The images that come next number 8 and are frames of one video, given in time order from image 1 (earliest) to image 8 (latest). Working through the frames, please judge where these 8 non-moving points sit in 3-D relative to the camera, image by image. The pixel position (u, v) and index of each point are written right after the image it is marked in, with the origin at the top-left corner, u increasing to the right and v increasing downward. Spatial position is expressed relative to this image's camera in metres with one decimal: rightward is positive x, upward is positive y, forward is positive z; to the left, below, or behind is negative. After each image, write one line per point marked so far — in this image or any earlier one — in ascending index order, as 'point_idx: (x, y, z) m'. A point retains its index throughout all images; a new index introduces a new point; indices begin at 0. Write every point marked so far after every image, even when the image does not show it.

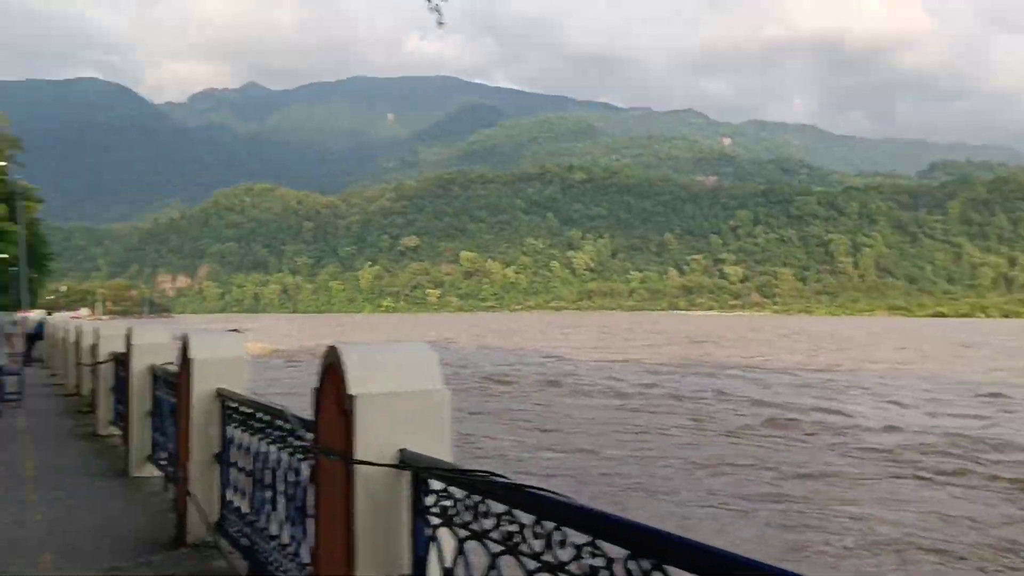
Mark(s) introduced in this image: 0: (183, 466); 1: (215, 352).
0: (-2.3, -1.3, +6.6) m
1: (-2.1, -0.5, +6.5) m
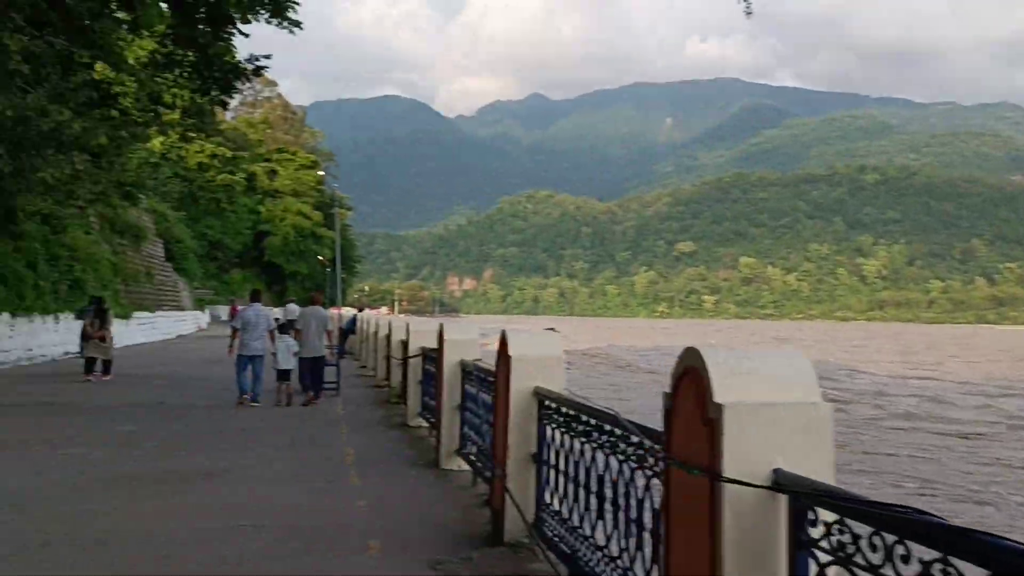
0: (-0.1, -1.2, +6.5) m
1: (+0.2, -0.4, +6.4) m
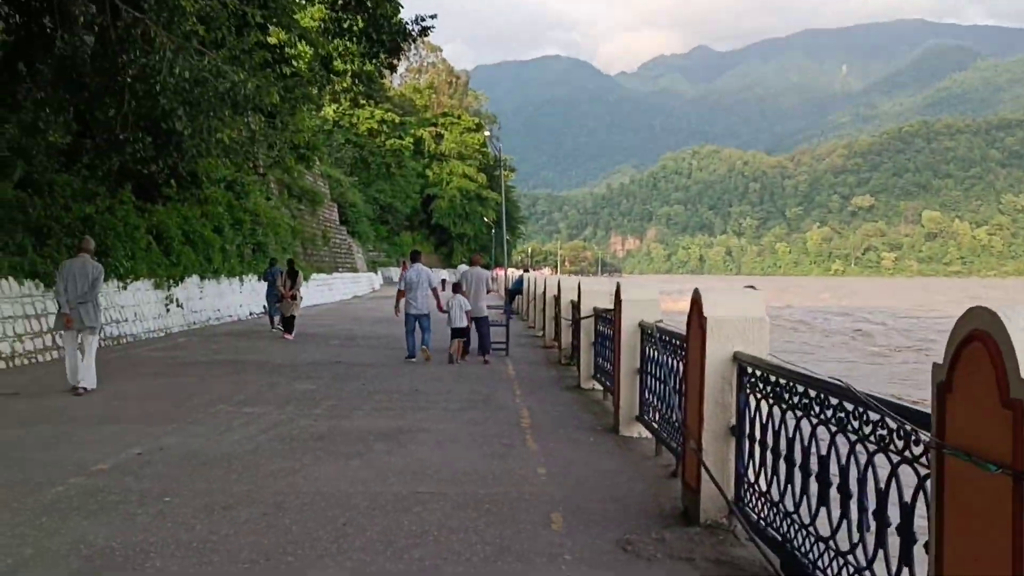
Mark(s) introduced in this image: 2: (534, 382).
0: (+1.2, -0.9, +5.9) m
1: (+1.4, -0.1, +5.7) m
2: (+0.3, -1.3, +13.1) m
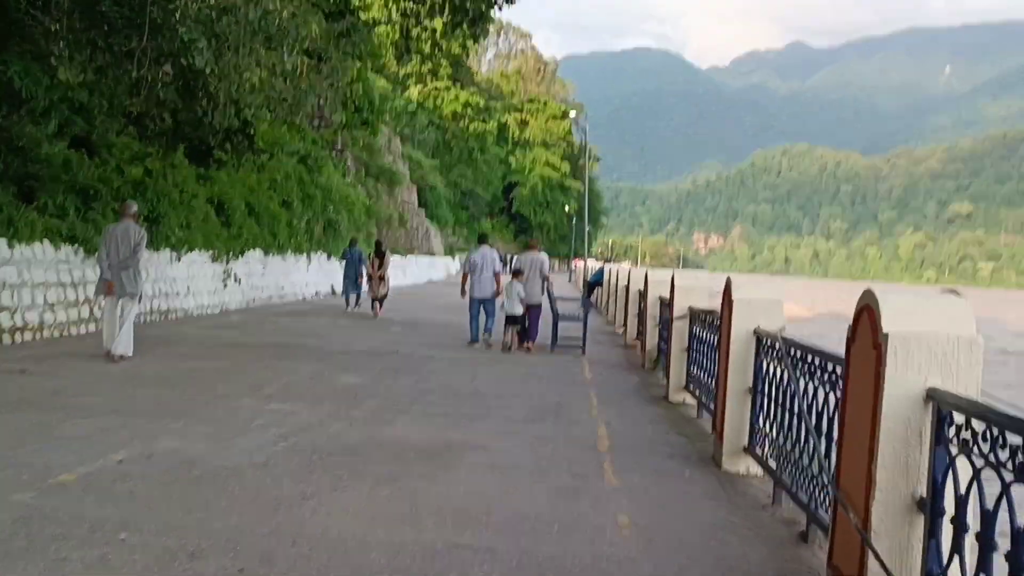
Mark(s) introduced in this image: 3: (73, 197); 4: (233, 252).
0: (+1.5, -0.9, +4.1) m
1: (+1.7, -0.2, +3.8) m
2: (+1.3, -1.3, +11.3) m
3: (-6.8, +1.4, +14.4) m
4: (-6.0, +0.8, +19.8) m
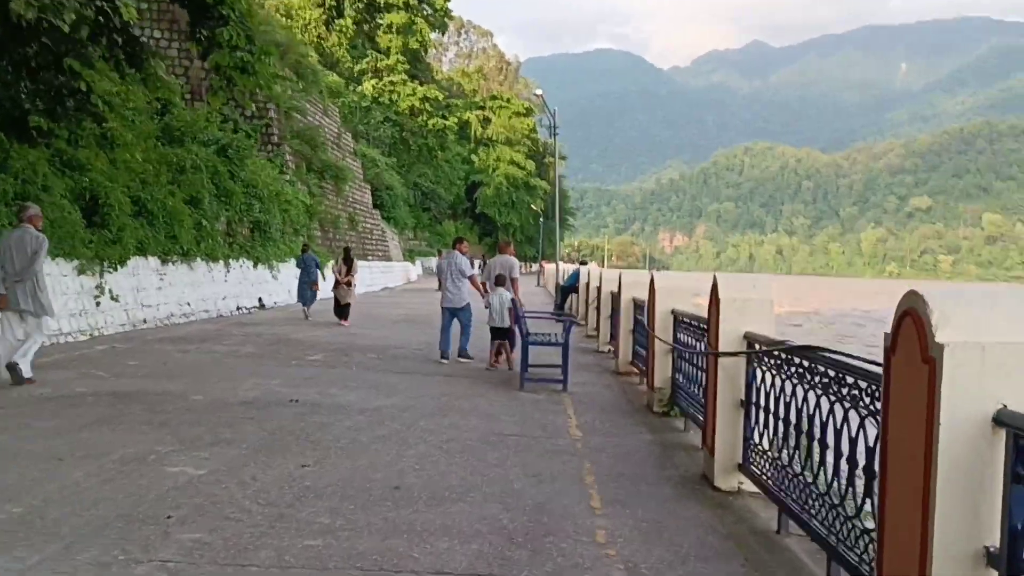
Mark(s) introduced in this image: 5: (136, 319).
0: (+1.3, -1.0, 0.0) m
1: (+1.6, -0.3, -0.3) m
2: (+0.9, -1.4, +7.2) m
3: (-7.4, +1.1, +10.0) m
4: (-6.7, +0.4, +15.4) m
5: (-6.7, -0.5, +16.6) m
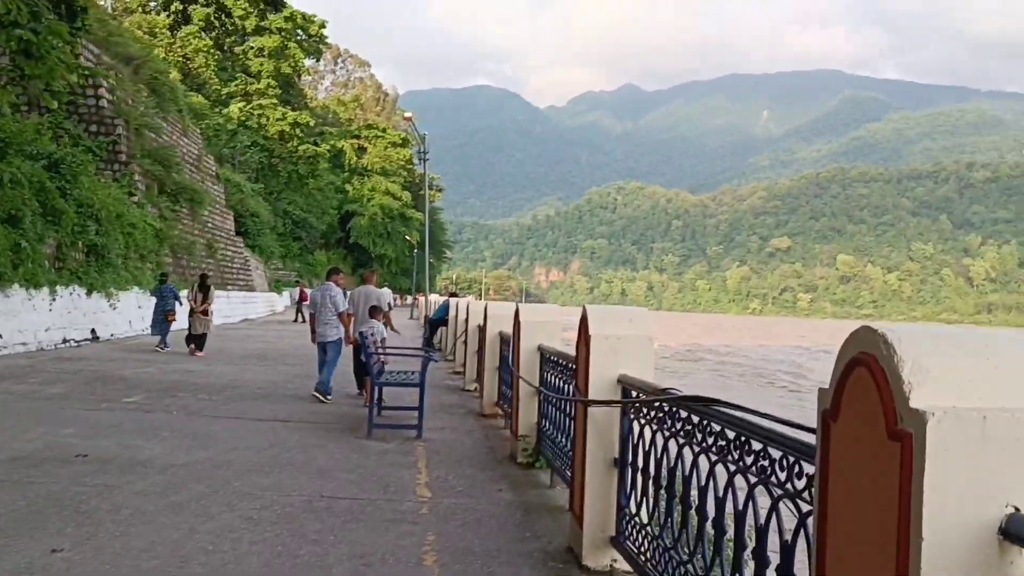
0: (+1.2, -1.0, -1.2) m
1: (+1.5, -0.2, -1.3) m
2: (-0.2, -1.6, +6.0) m
3: (-8.8, +0.9, +7.7) m
4: (-8.8, 0.0, +13.1) m
5: (-9.0, -1.0, +14.3) m
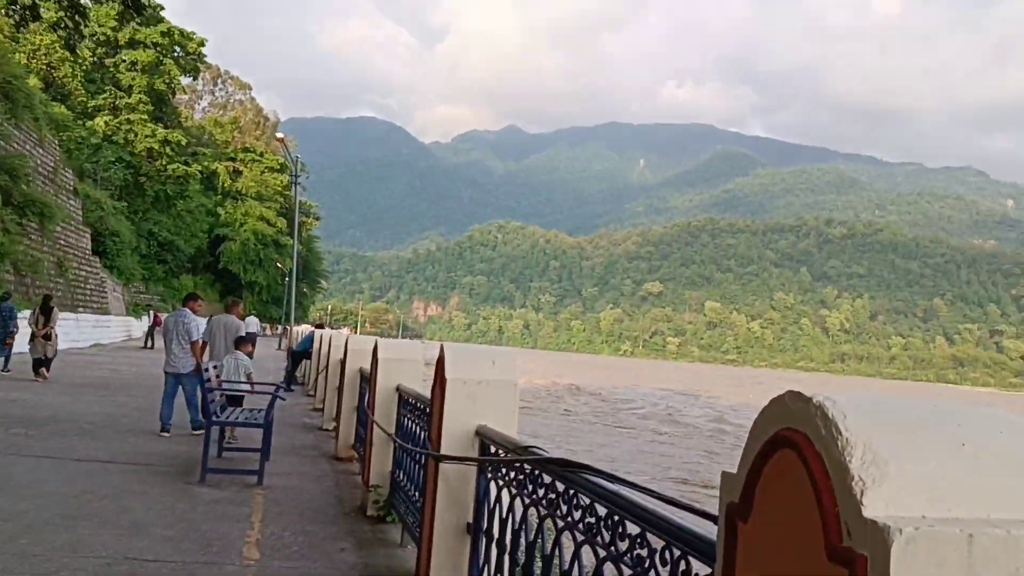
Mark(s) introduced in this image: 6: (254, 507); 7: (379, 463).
0: (+1.2, -1.0, -1.8) m
1: (+1.5, -0.2, -1.9) m
2: (-1.2, -1.8, +5.1) m
3: (-9.7, +1.0, +5.8) m
4: (-10.5, 0.0, +11.1) m
5: (-10.9, -1.1, +12.2) m
6: (-2.2, -1.8, +7.8) m
7: (-1.1, -1.5, +8.0) m
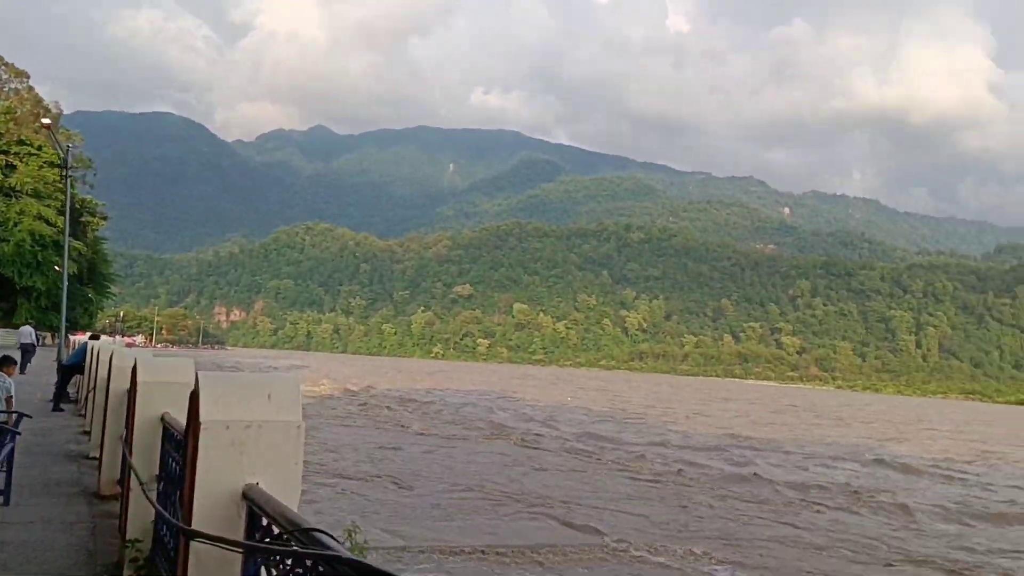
0: (+1.7, -1.0, -2.6) m
1: (+2.0, -0.2, -2.6) m
2: (-2.0, -1.8, +3.6) m
3: (-10.6, +0.9, +2.6) m
4: (-12.4, -0.1, +7.7) m
5: (-13.0, -1.2, +8.6) m
6: (-3.6, -1.9, +6.0) m
7: (-2.6, -1.5, +6.5) m
